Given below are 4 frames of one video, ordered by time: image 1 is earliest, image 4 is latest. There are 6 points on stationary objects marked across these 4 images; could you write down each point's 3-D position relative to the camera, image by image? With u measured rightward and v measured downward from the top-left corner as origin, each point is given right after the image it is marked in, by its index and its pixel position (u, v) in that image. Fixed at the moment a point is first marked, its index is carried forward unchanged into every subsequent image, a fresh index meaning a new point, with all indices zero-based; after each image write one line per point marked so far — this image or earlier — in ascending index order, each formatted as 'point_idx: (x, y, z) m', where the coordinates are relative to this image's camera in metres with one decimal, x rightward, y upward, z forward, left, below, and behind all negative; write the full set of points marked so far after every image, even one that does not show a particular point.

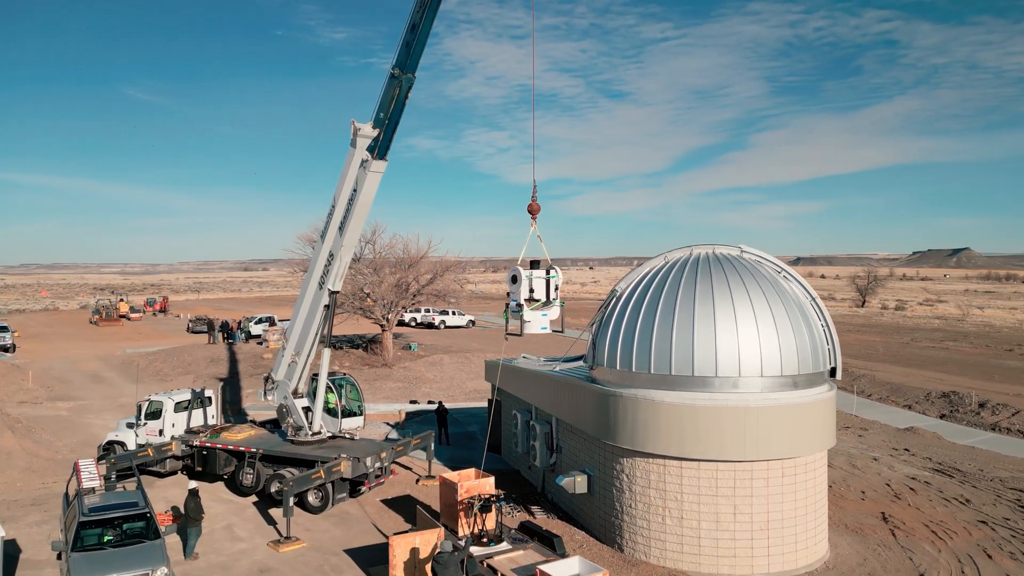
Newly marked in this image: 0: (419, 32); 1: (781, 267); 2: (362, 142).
0: (-1.6, +4.5, +13.3) m
1: (+5.0, +0.4, +13.6) m
2: (-2.8, +2.7, +14.1) m
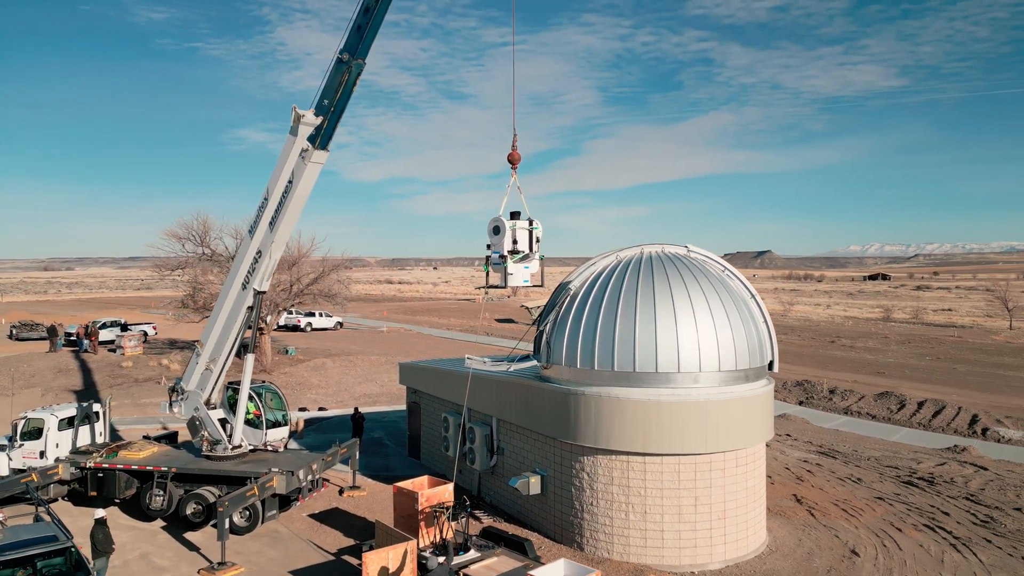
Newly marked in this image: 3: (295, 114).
0: (-2.3, +4.5, +12.5) m
1: (+4.1, +0.4, +14.2) m
2: (-3.6, +2.8, +13.1) m
3: (-3.7, +3.0, +12.9) m
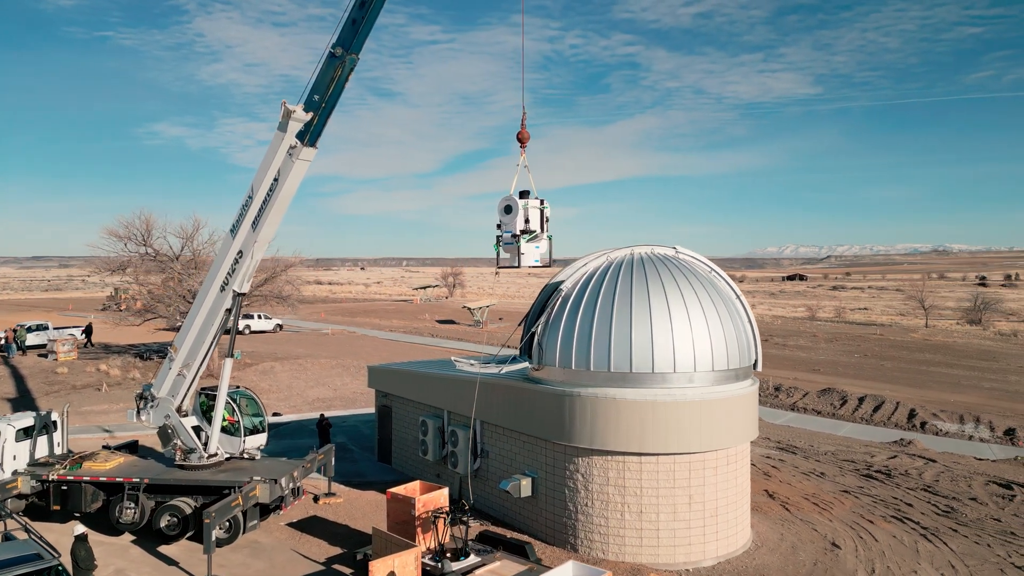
0: (-2.3, +4.5, +12.2) m
1: (+3.9, +0.4, +14.5) m
2: (-3.7, +2.7, +12.6) m
3: (-3.8, +3.0, +12.5) m
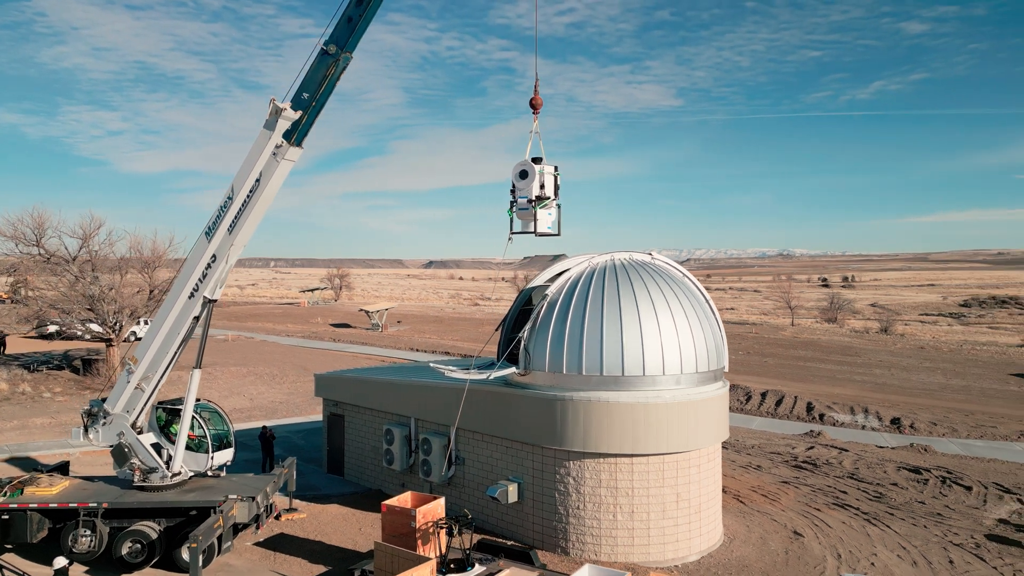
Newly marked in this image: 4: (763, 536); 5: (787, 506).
0: (-2.3, +4.4, +11.8) m
1: (+3.5, +0.3, +15.0) m
2: (-3.7, +2.6, +12.0) m
3: (-3.8, +2.9, +11.9) m
4: (+5.0, -5.0, +15.0) m
5: (+6.3, -5.0, +17.2) m
